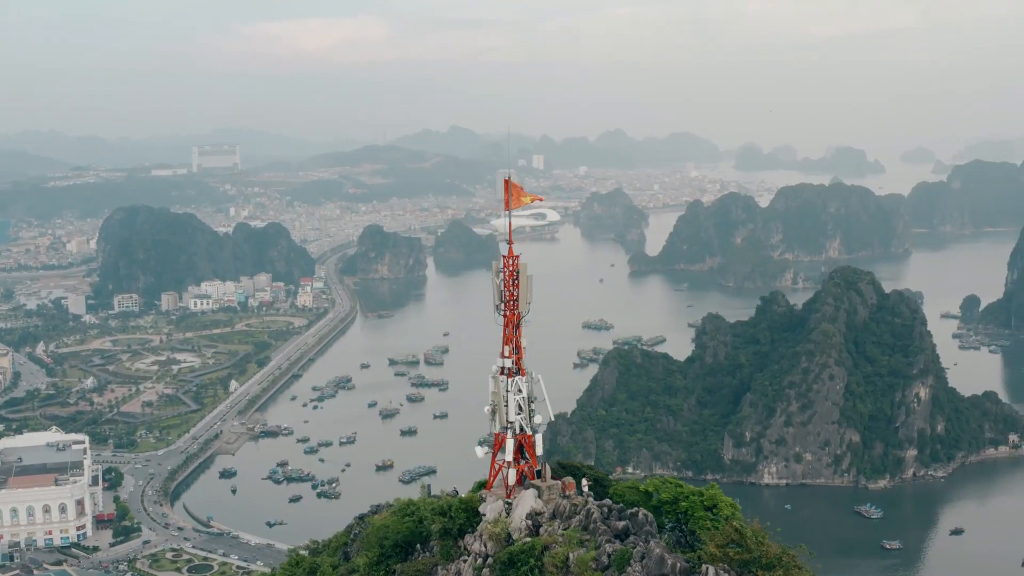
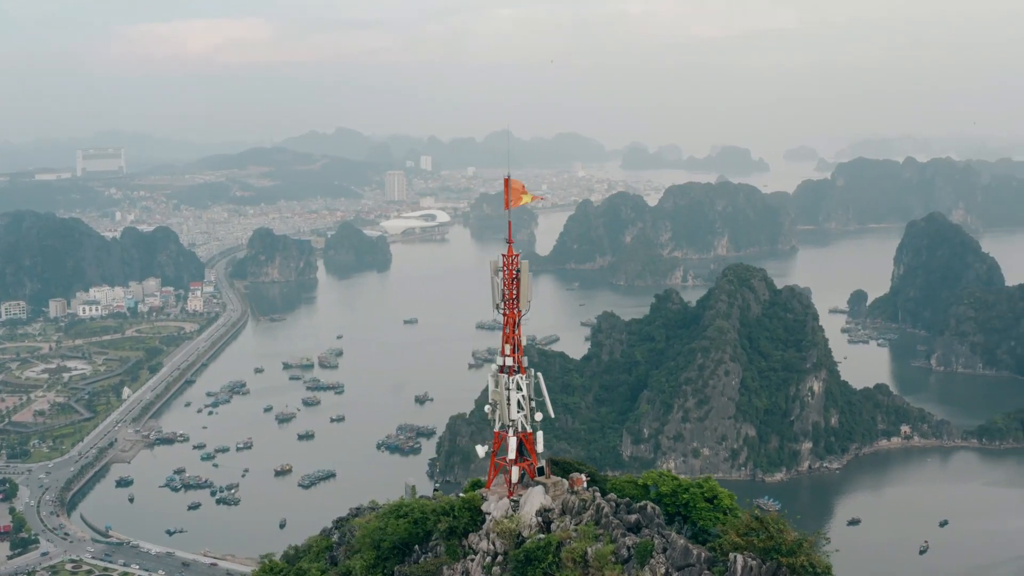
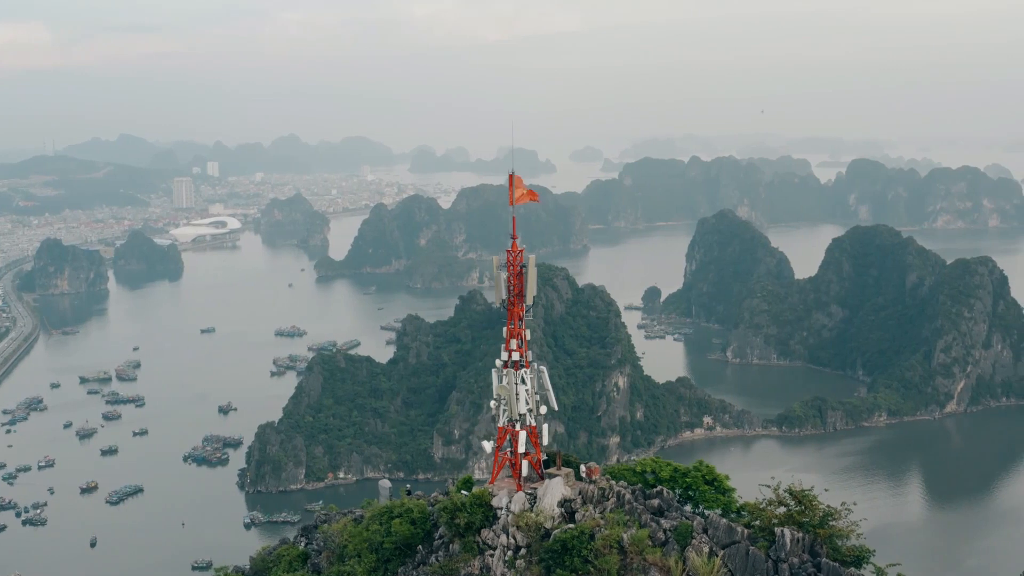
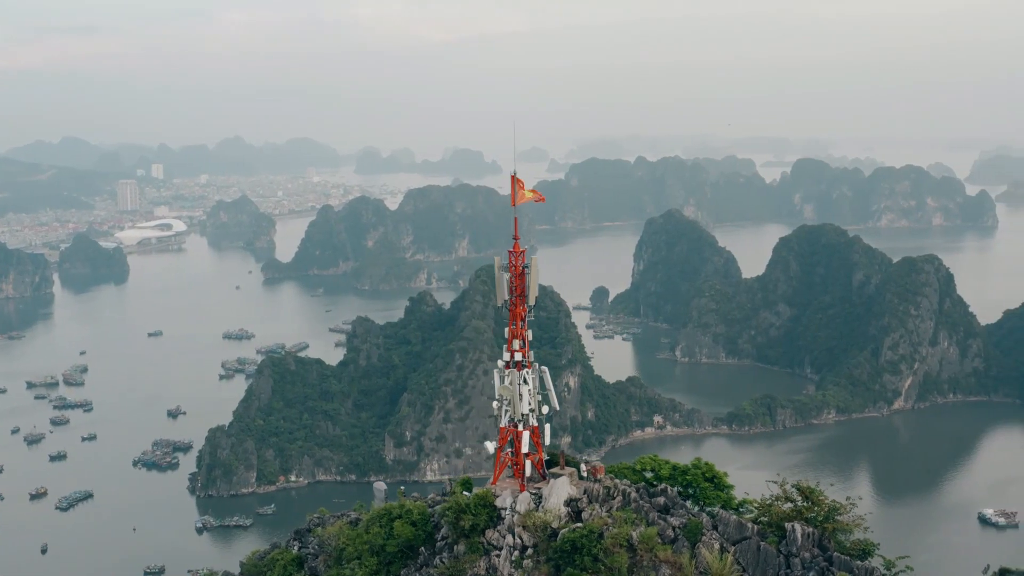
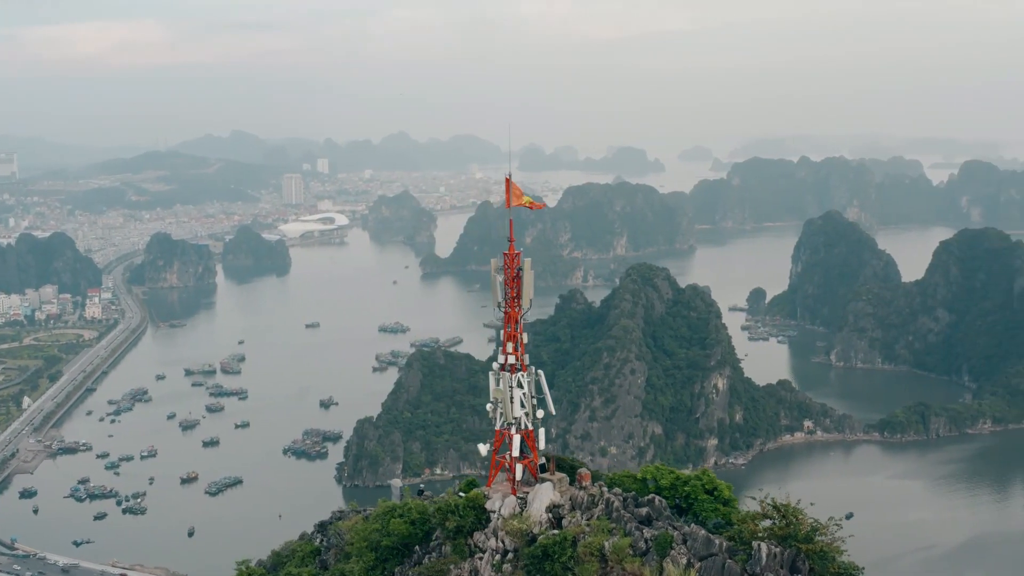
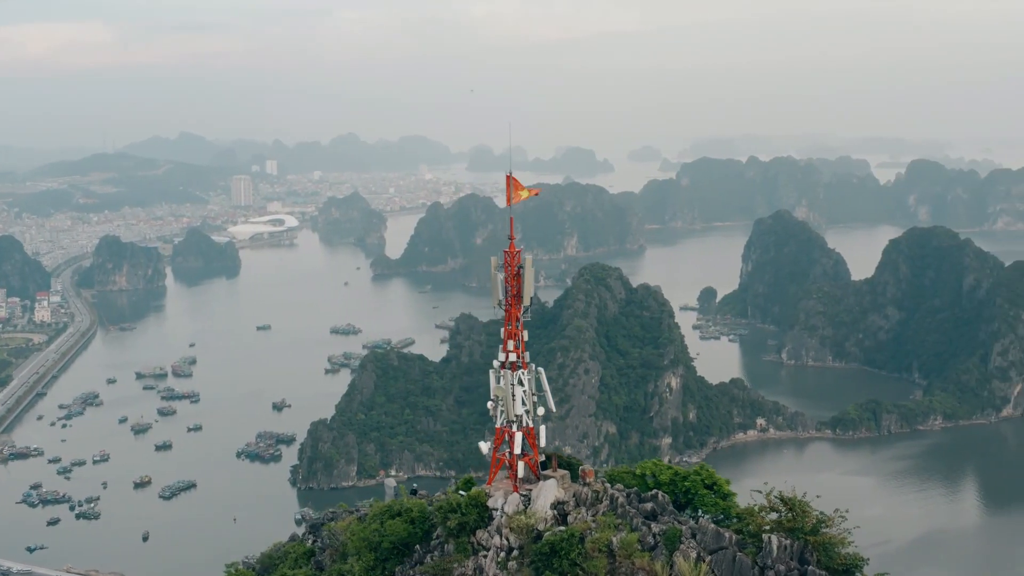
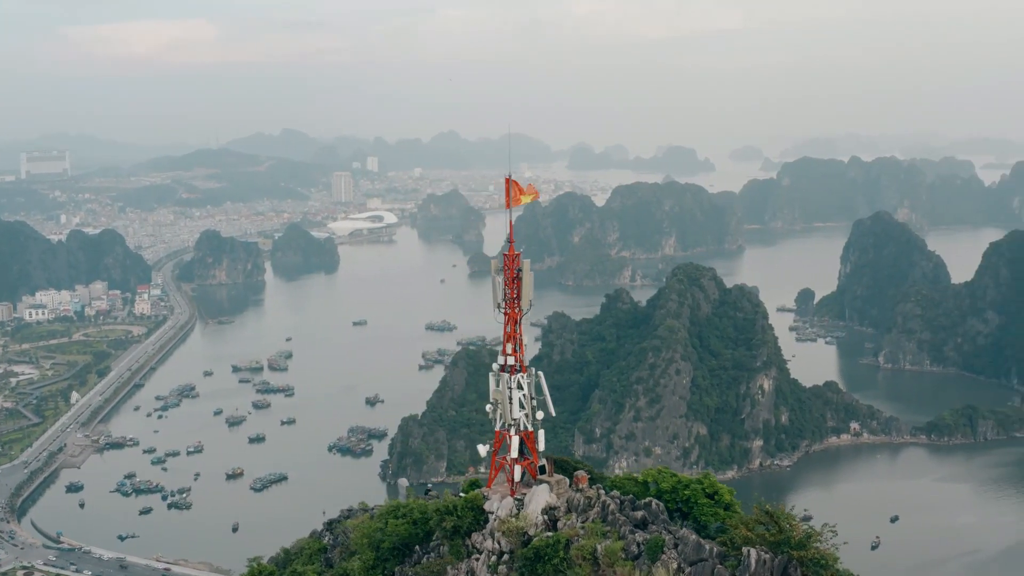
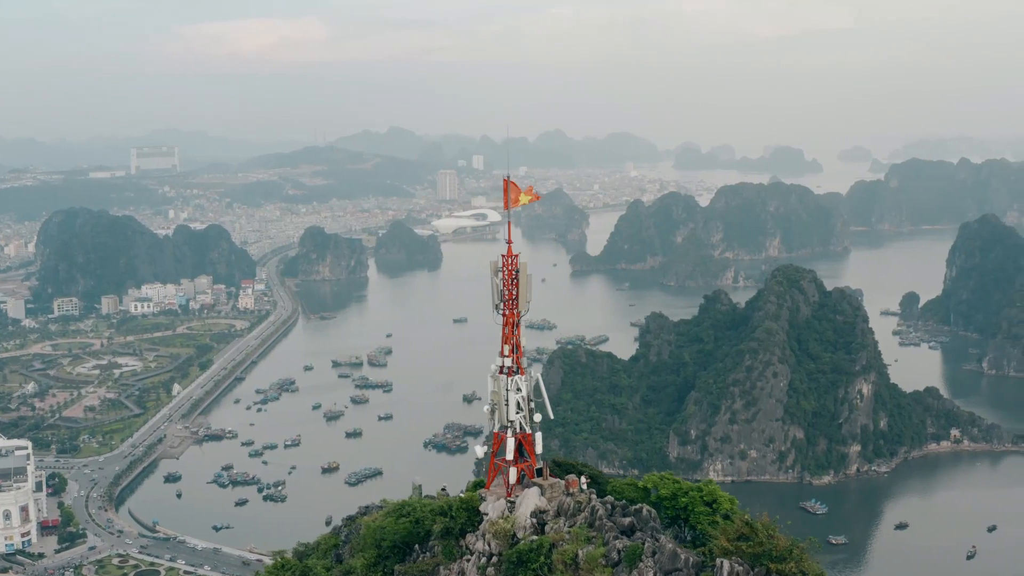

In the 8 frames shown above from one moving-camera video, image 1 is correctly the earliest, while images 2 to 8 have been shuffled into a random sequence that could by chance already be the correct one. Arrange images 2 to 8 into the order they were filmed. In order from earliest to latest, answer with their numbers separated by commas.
8, 2, 7, 5, 6, 3, 4
